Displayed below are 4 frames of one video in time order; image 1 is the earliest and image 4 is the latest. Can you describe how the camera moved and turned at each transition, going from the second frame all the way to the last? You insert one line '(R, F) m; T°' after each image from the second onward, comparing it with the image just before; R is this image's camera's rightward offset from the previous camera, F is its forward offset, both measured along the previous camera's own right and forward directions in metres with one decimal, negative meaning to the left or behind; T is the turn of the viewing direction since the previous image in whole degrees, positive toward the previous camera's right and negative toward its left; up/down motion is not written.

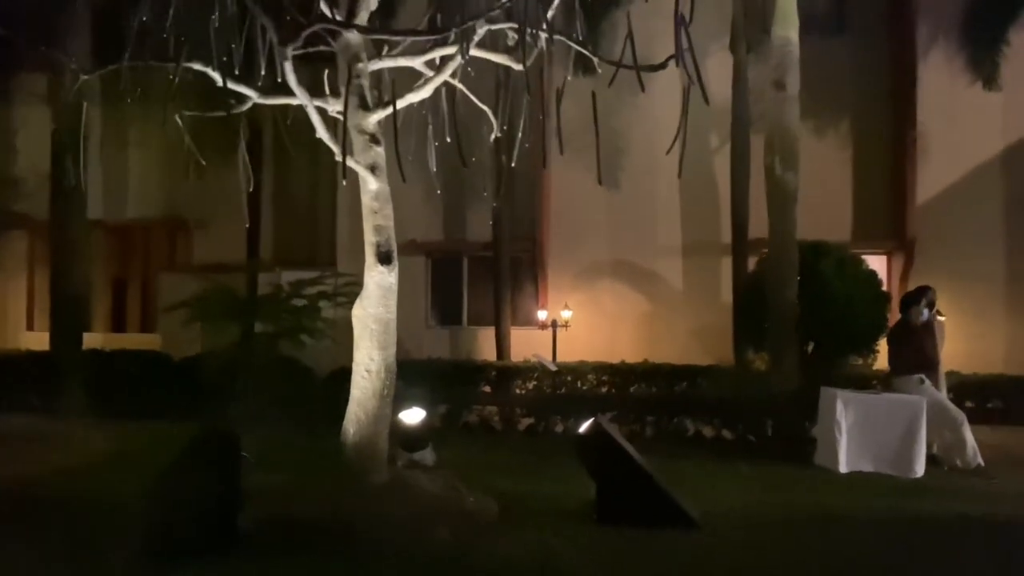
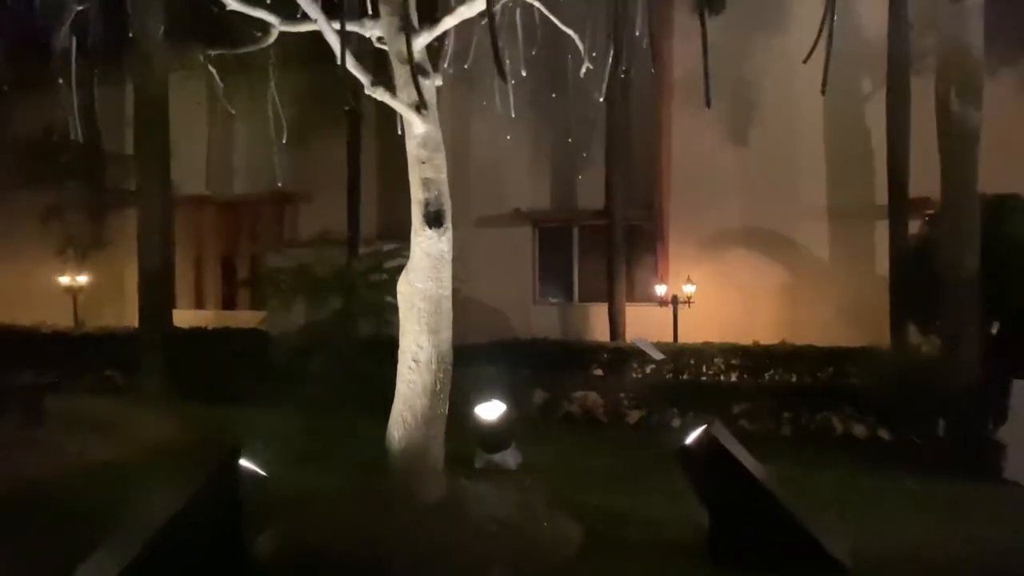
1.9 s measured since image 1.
(+0.2, +1.2) m; -9°
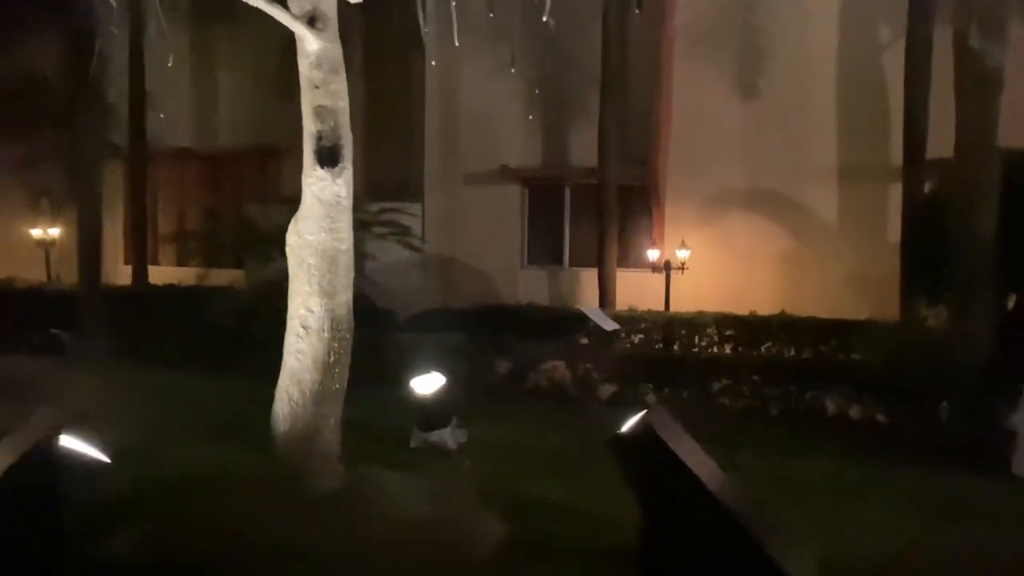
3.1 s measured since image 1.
(+0.5, +0.7) m; -1°
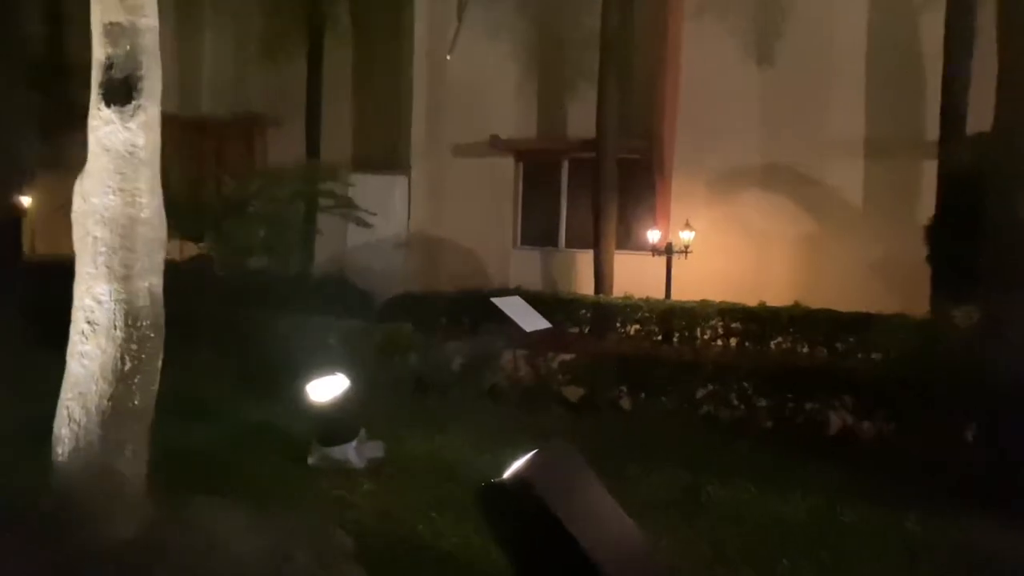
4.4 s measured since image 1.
(+0.6, +1.0) m; -2°
